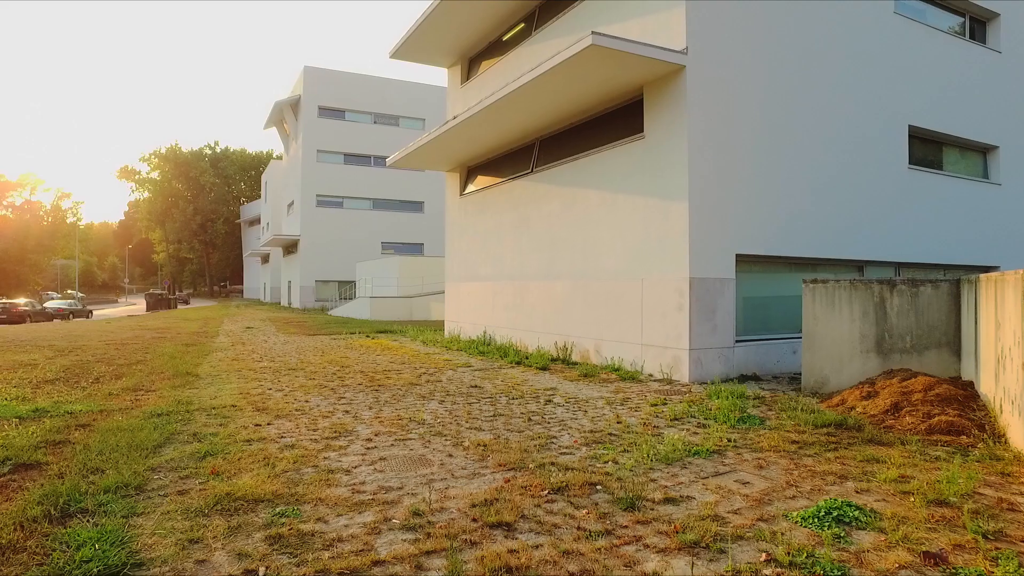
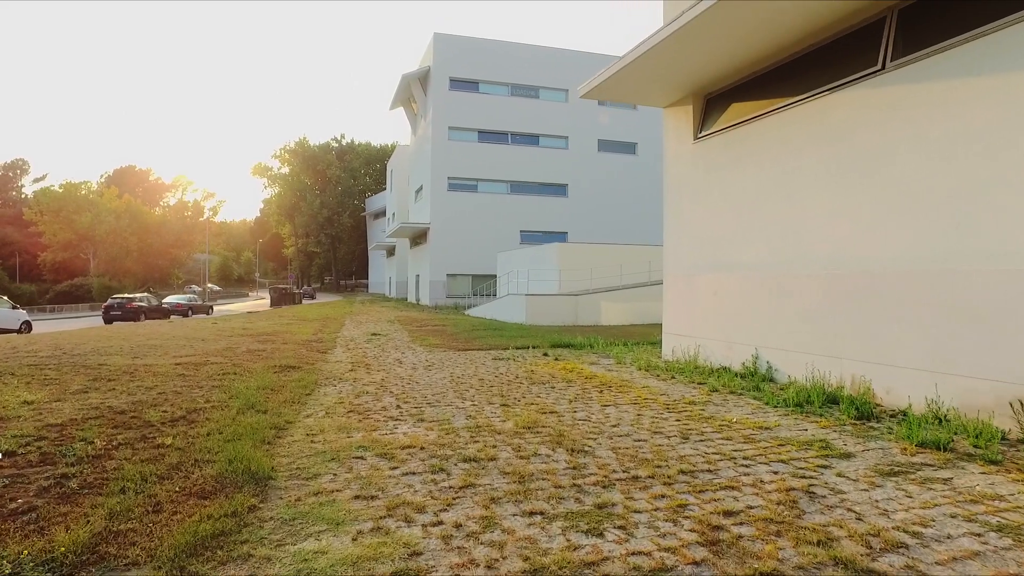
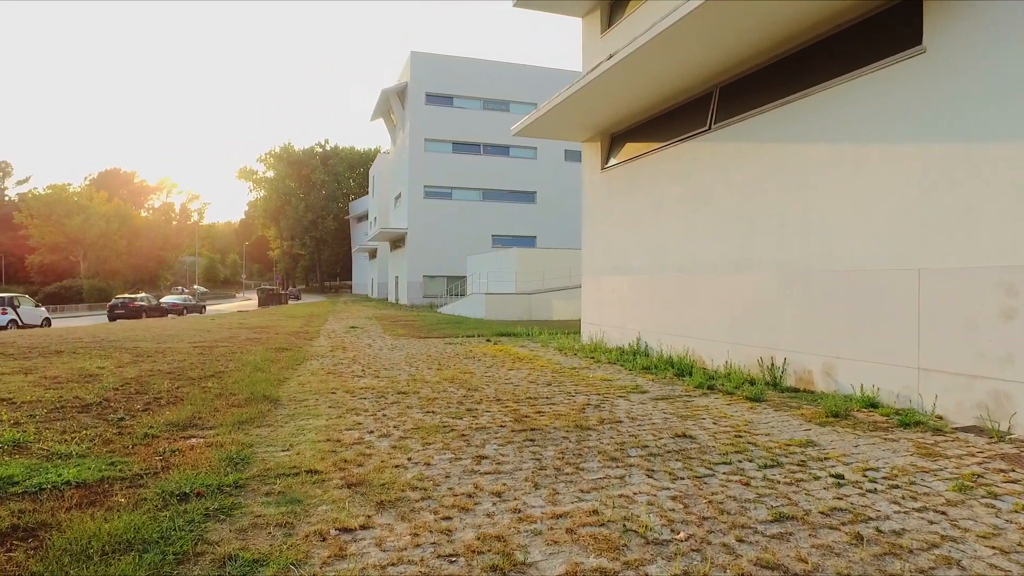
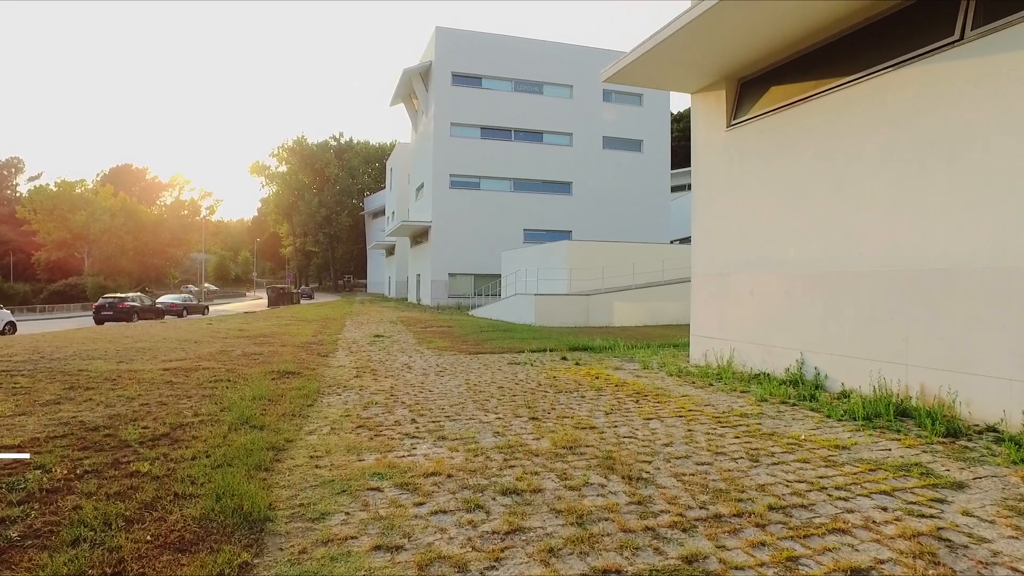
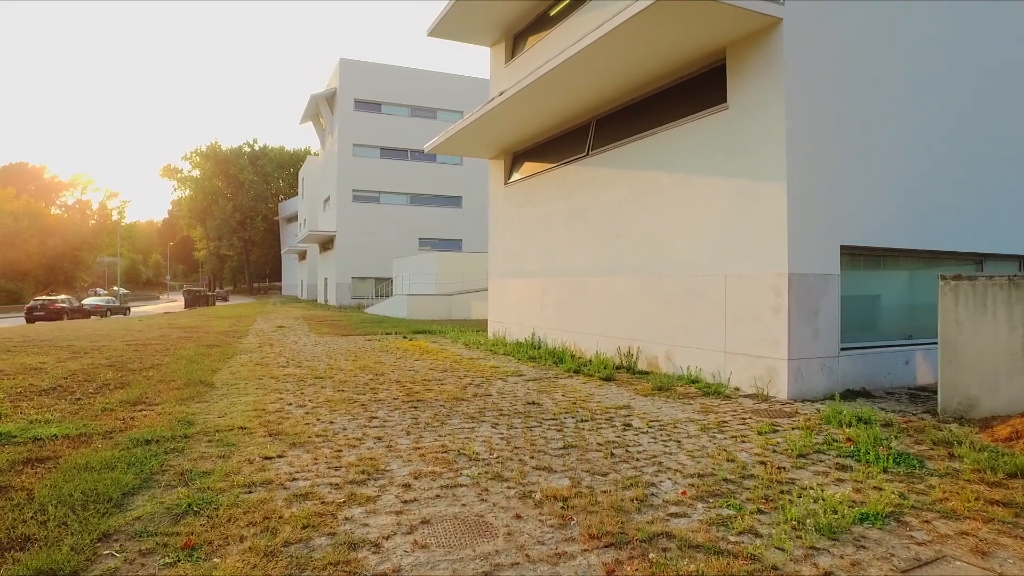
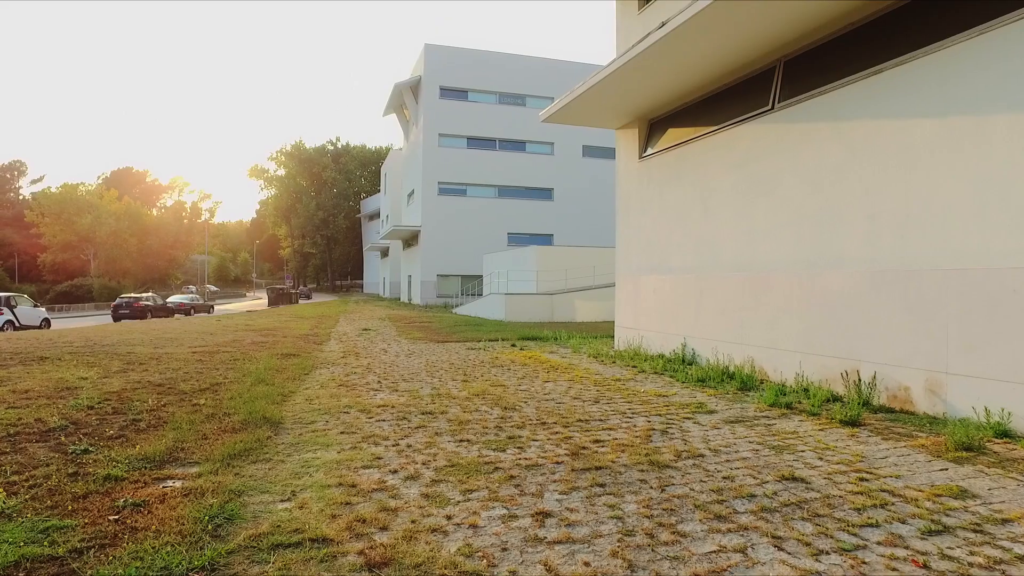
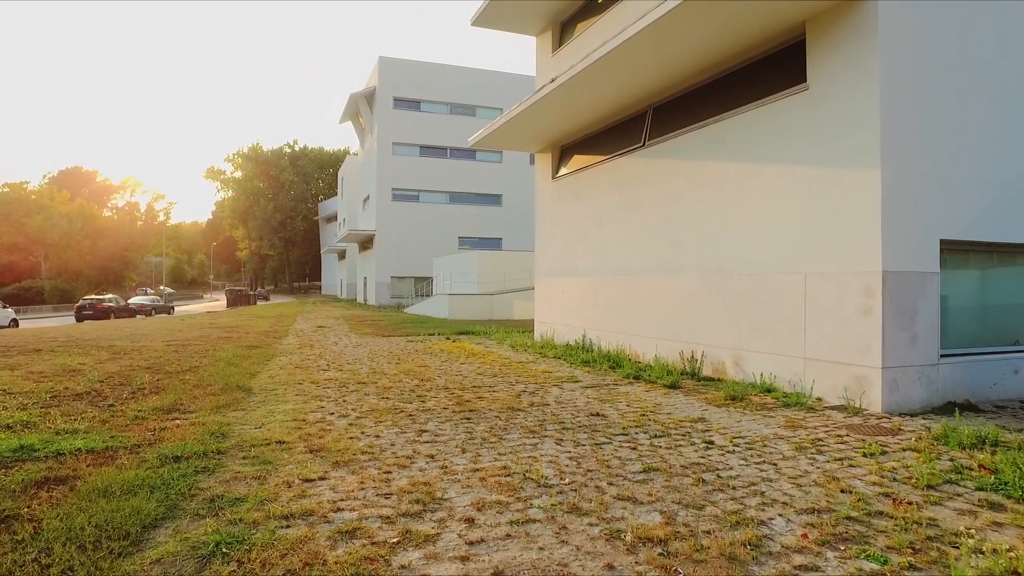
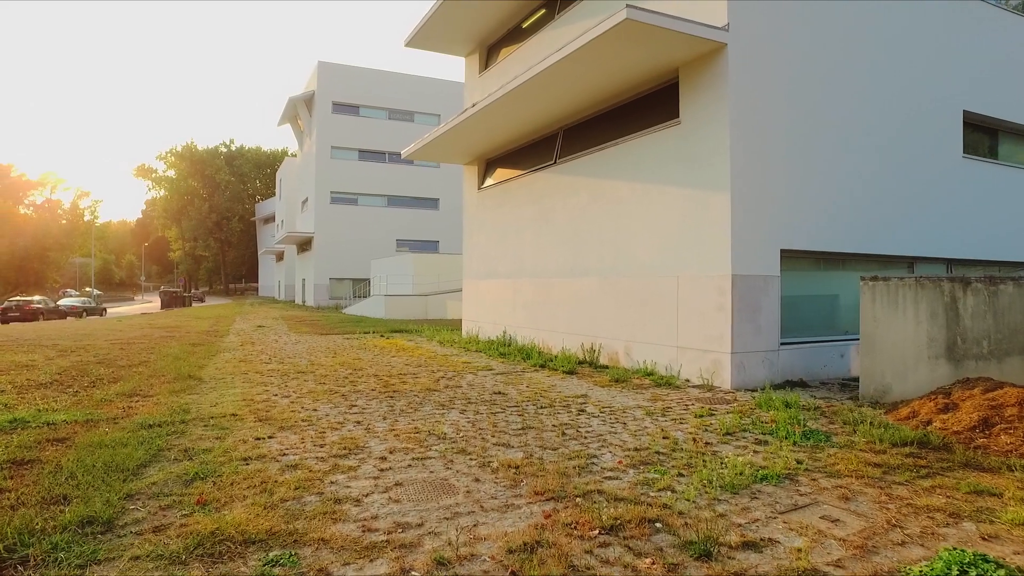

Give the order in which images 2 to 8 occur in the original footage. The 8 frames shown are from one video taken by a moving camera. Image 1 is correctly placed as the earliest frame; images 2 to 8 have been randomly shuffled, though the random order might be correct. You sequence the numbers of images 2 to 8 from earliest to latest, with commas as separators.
8, 5, 7, 3, 6, 2, 4
